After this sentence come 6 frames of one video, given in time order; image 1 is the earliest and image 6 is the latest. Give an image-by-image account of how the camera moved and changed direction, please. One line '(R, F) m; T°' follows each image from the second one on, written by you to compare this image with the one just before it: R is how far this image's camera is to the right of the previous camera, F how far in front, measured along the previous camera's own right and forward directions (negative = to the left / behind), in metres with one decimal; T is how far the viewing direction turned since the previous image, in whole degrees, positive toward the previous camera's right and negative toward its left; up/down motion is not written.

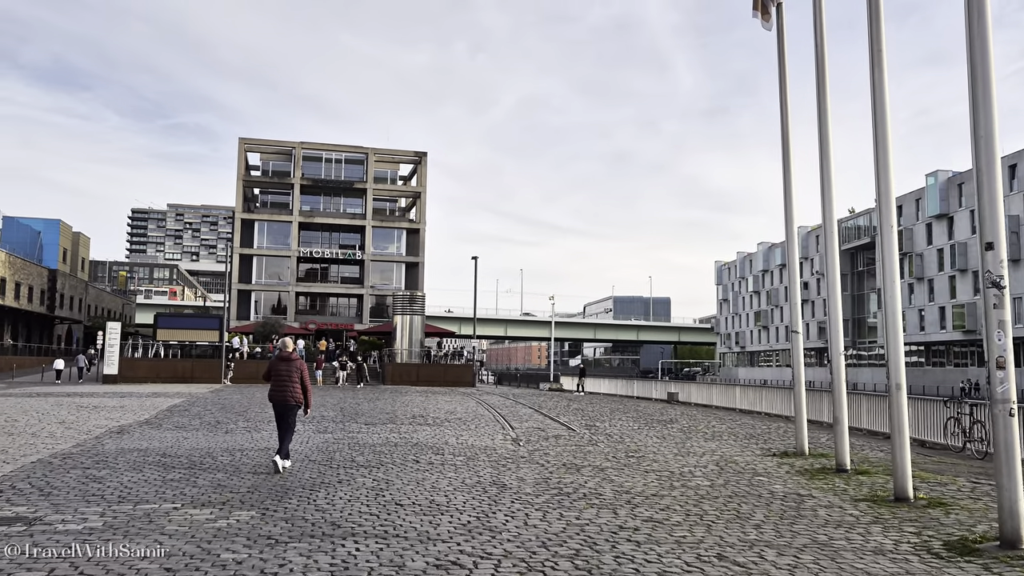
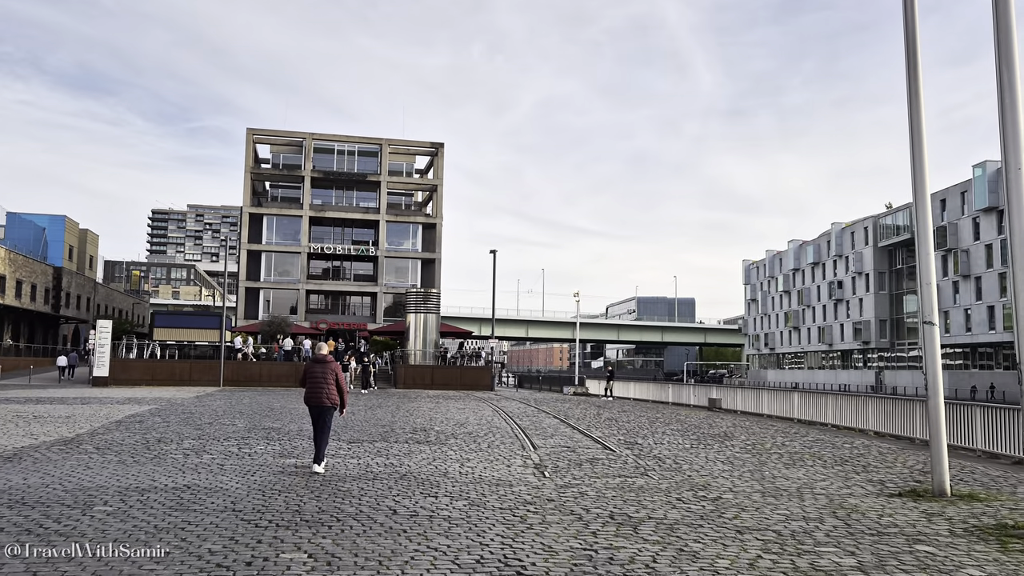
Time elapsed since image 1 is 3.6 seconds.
(0.0, +3.9) m; -1°
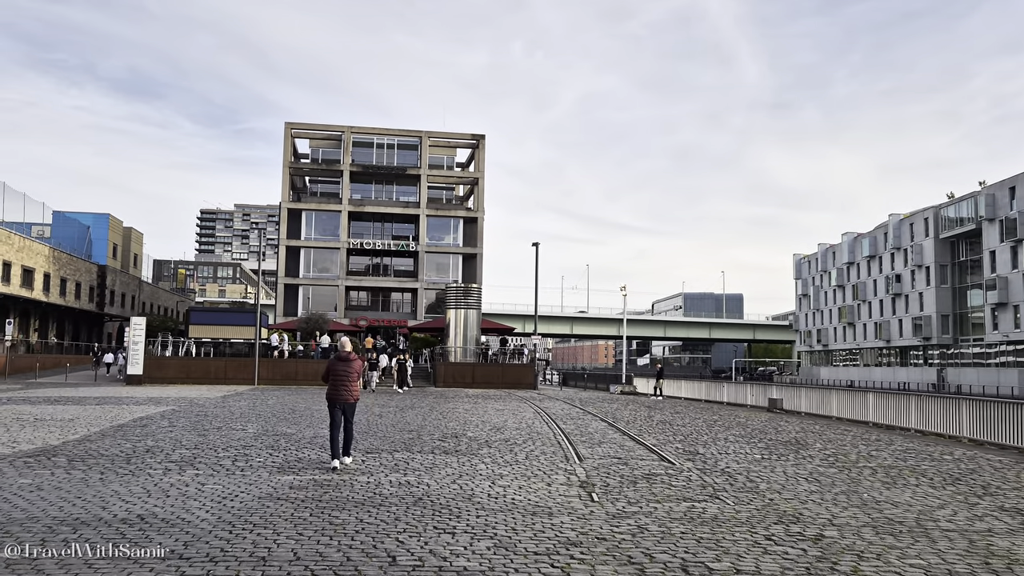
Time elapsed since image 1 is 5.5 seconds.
(+0.1, +2.1) m; -3°
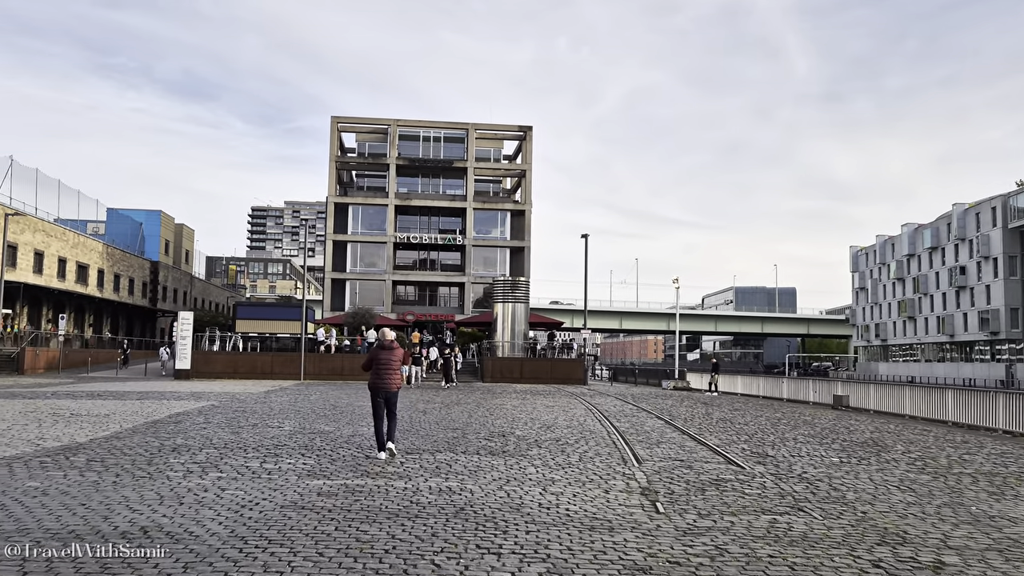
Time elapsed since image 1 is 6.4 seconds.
(-0.1, +1.1) m; -3°
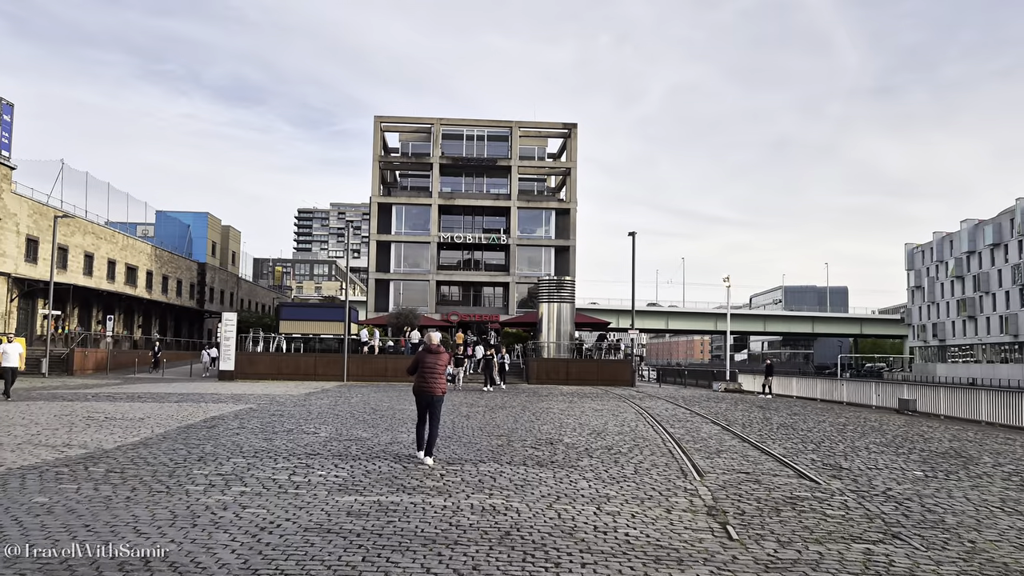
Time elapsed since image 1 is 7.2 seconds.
(-0.1, +1.0) m; -3°
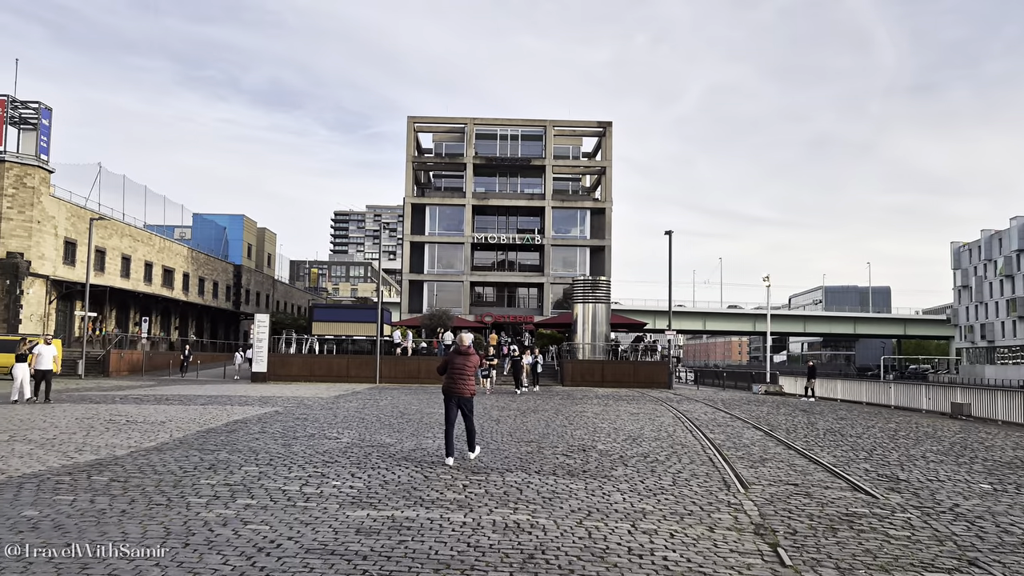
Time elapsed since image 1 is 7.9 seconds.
(+0.1, +0.7) m; -2°
